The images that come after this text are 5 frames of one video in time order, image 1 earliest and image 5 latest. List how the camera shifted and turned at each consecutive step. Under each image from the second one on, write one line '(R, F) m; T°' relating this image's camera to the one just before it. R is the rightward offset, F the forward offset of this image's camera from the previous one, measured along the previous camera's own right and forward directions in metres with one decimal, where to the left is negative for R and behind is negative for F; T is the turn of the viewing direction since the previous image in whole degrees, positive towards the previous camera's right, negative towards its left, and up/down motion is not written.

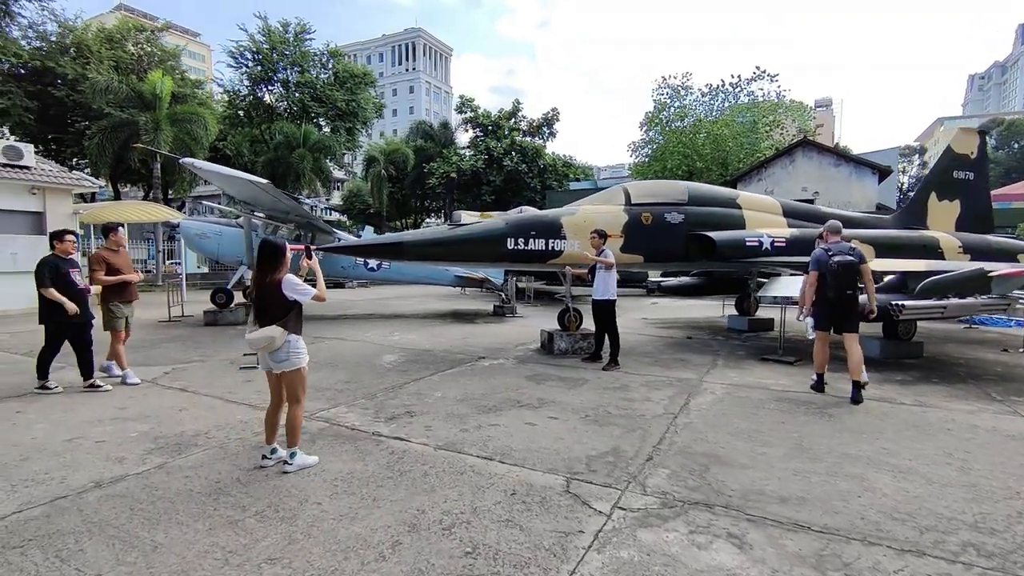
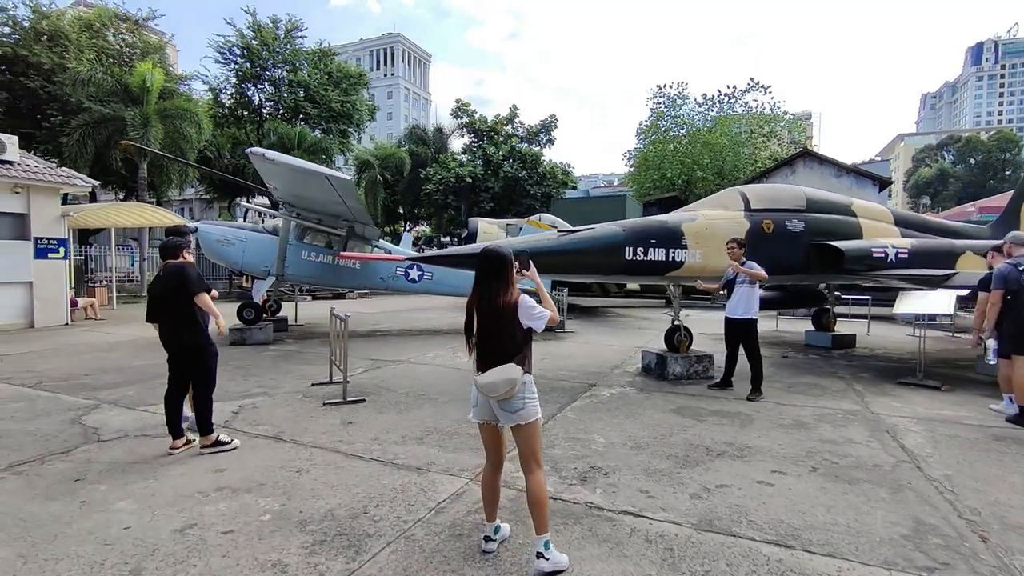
(-1.7, +1.0) m; +3°
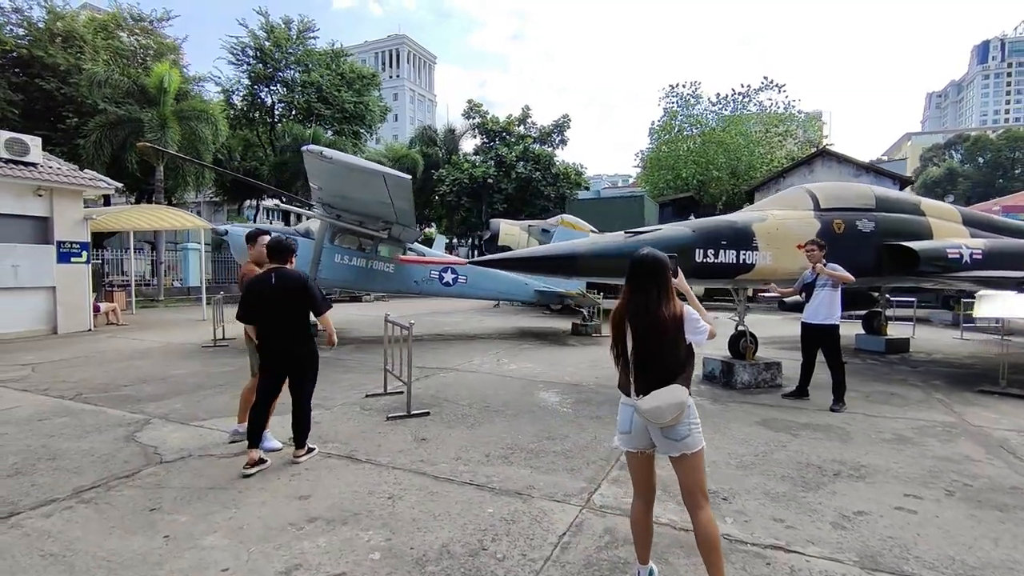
(-0.7, +0.3) m; 0°
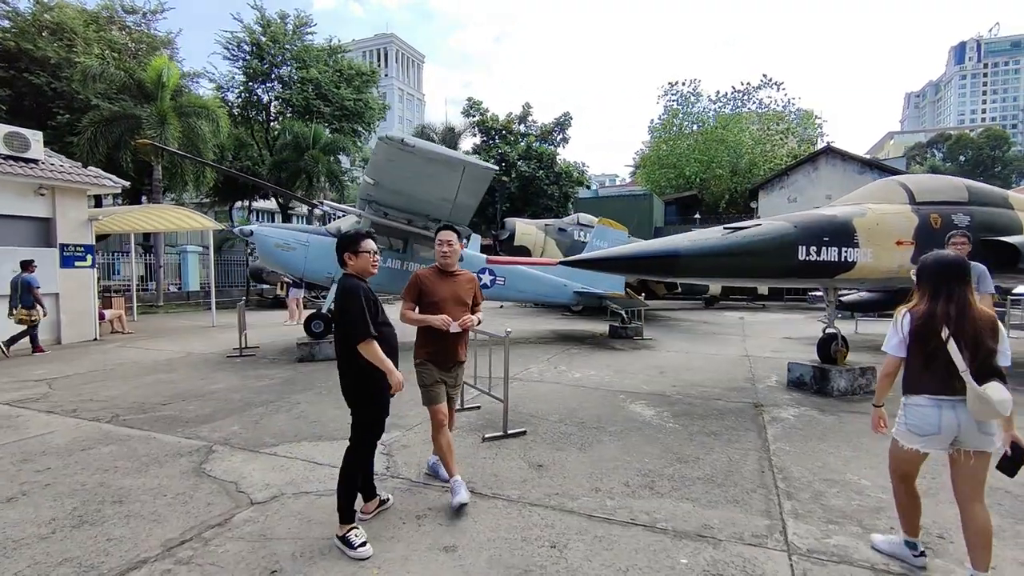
(-1.0, +0.5) m; +2°
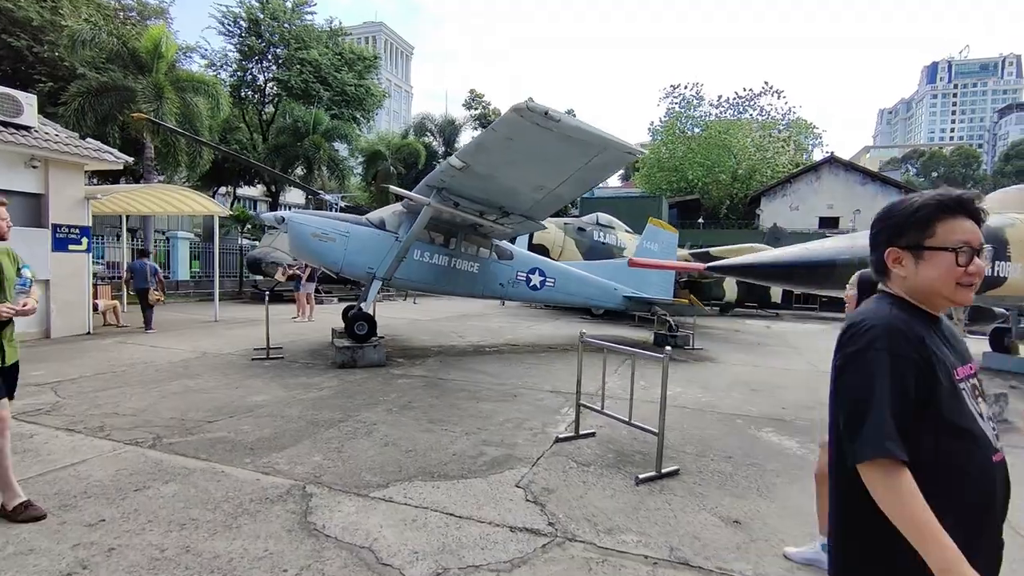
(-1.2, +0.8) m; +3°
